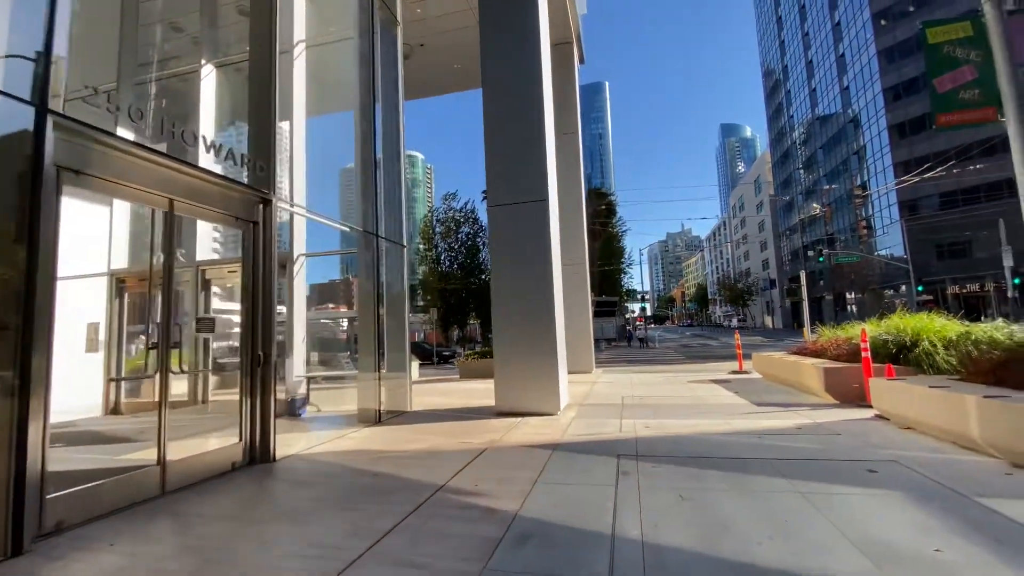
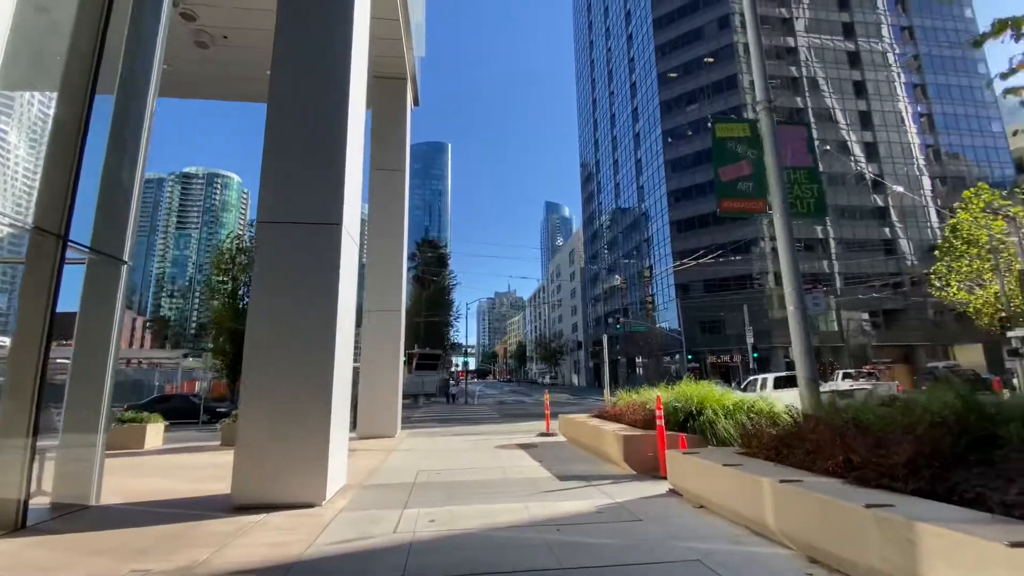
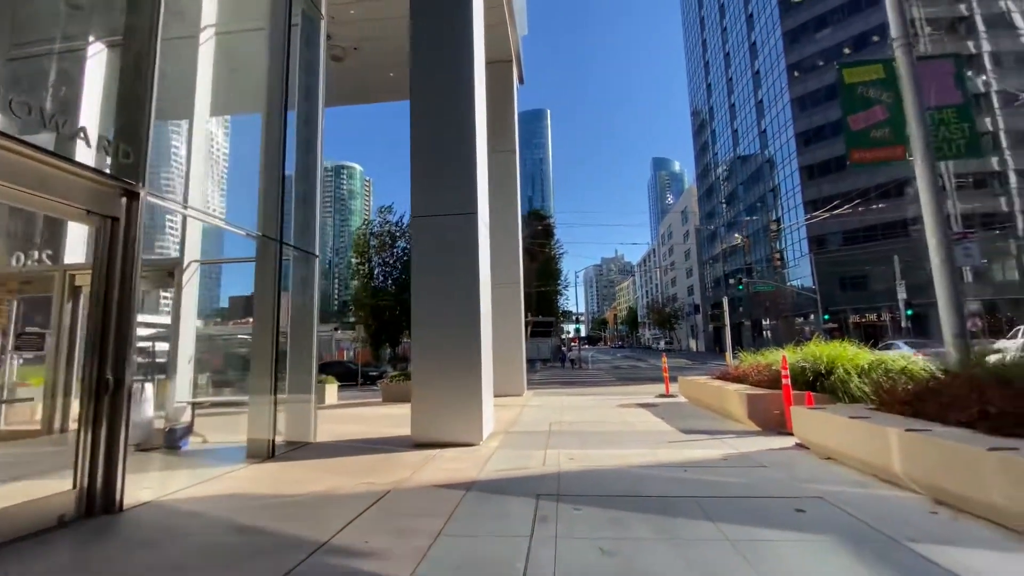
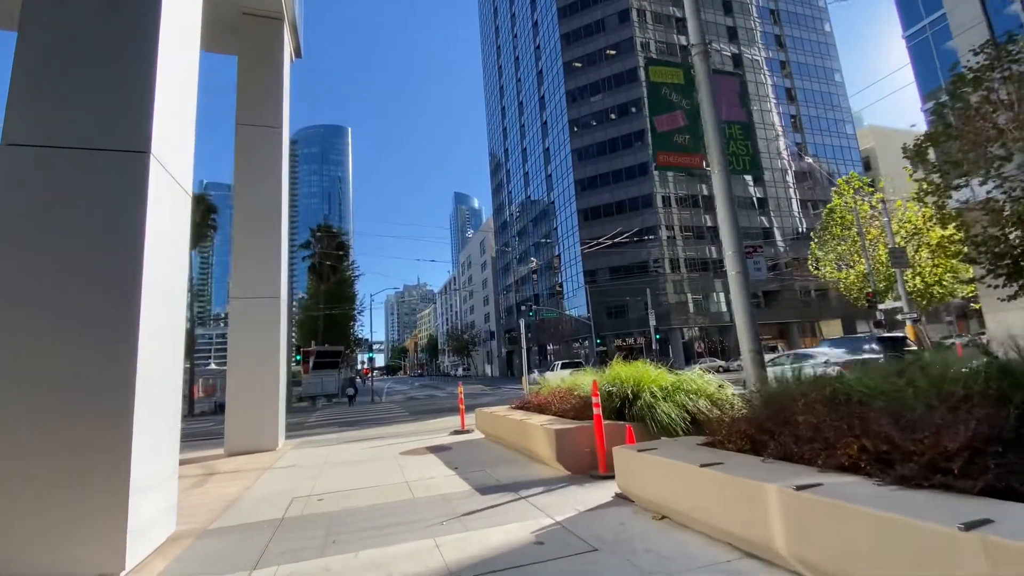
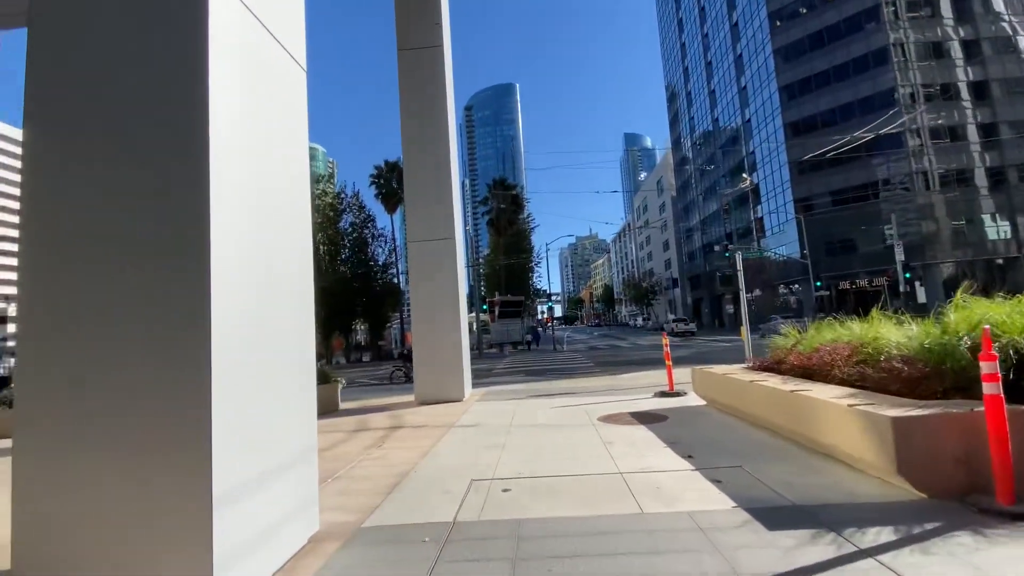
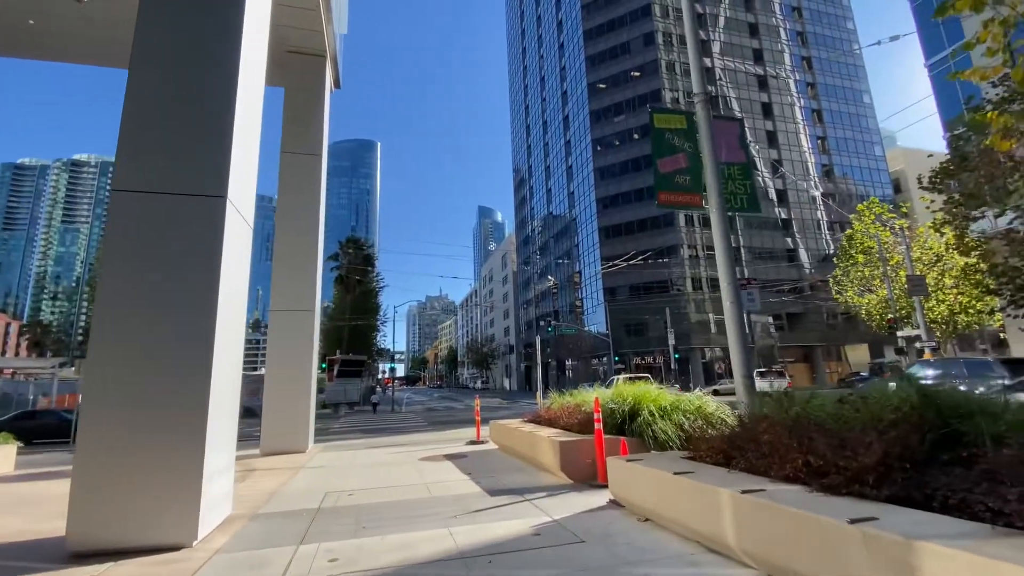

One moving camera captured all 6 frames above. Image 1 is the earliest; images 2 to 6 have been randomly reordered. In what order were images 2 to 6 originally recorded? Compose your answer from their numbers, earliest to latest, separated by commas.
3, 2, 6, 4, 5
